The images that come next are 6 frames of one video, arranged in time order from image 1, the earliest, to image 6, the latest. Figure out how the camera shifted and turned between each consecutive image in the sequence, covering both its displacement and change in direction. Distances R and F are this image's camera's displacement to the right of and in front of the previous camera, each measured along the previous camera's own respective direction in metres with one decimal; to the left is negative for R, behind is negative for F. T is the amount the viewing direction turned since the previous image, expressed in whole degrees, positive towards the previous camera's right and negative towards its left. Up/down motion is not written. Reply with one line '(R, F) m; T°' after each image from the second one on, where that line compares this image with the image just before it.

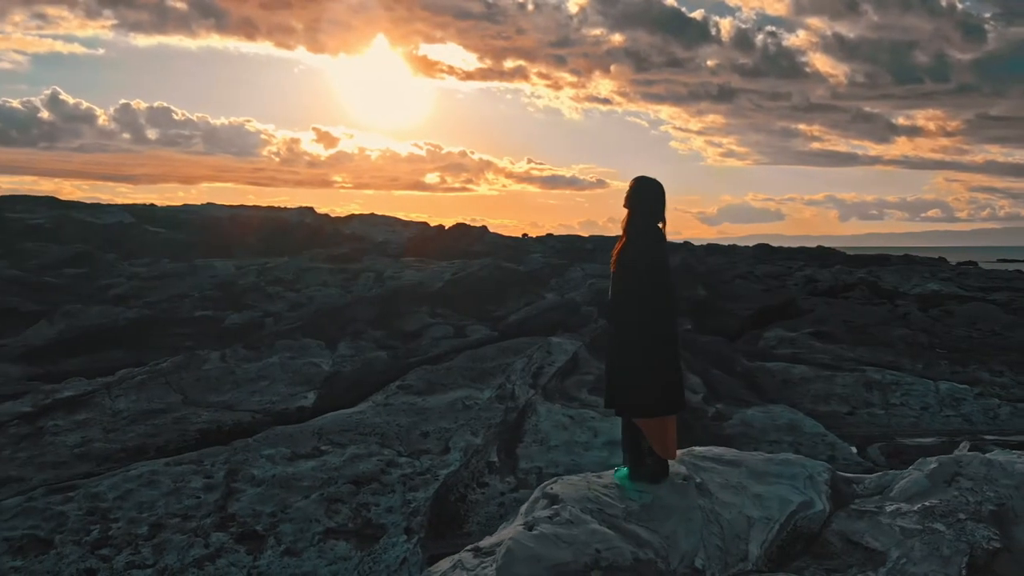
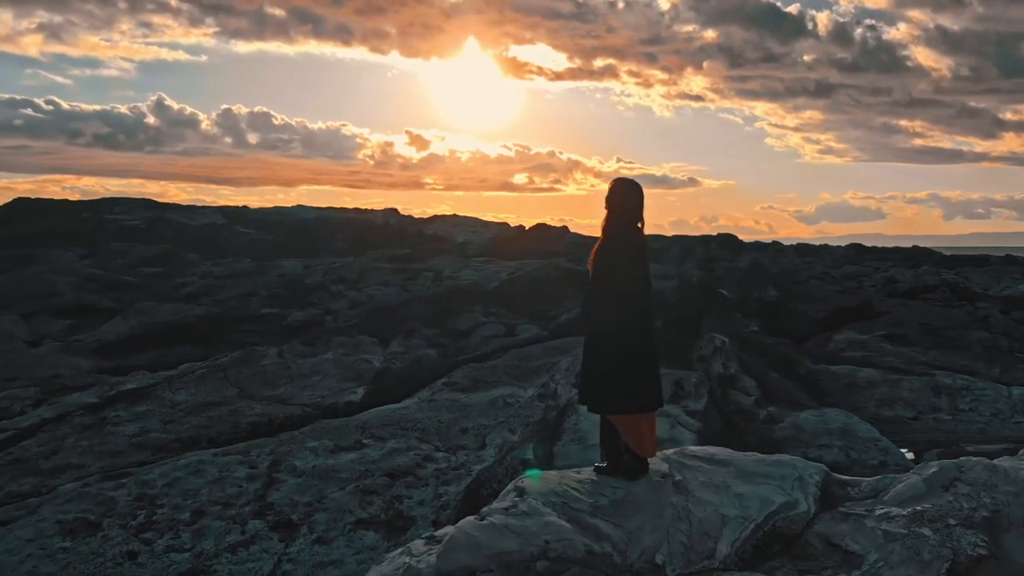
(+0.6, -0.1) m; -5°
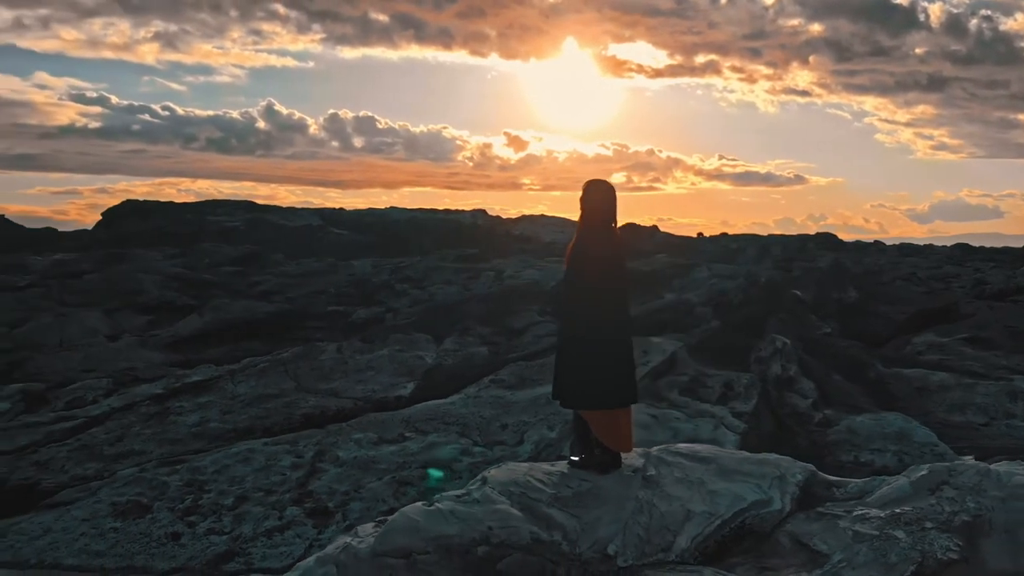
(+0.6, -0.1) m; -6°
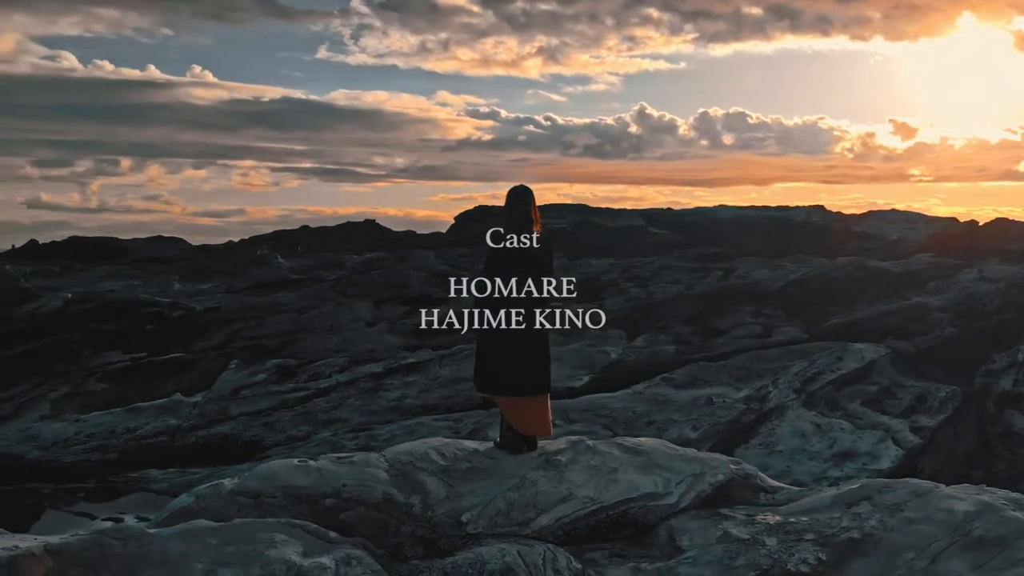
(+2.5, -0.1) m; -22°
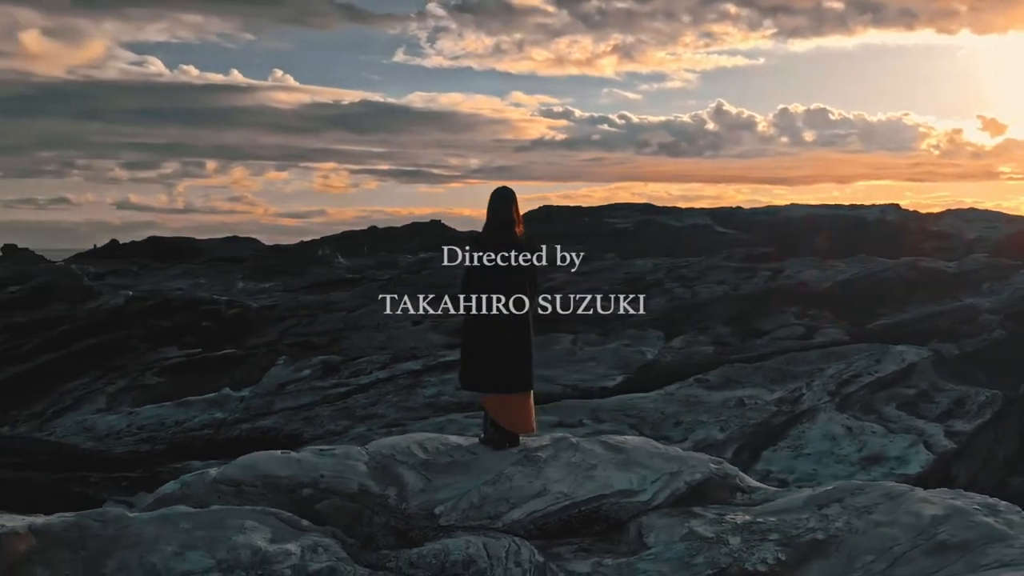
(+0.5, -0.1) m; -5°
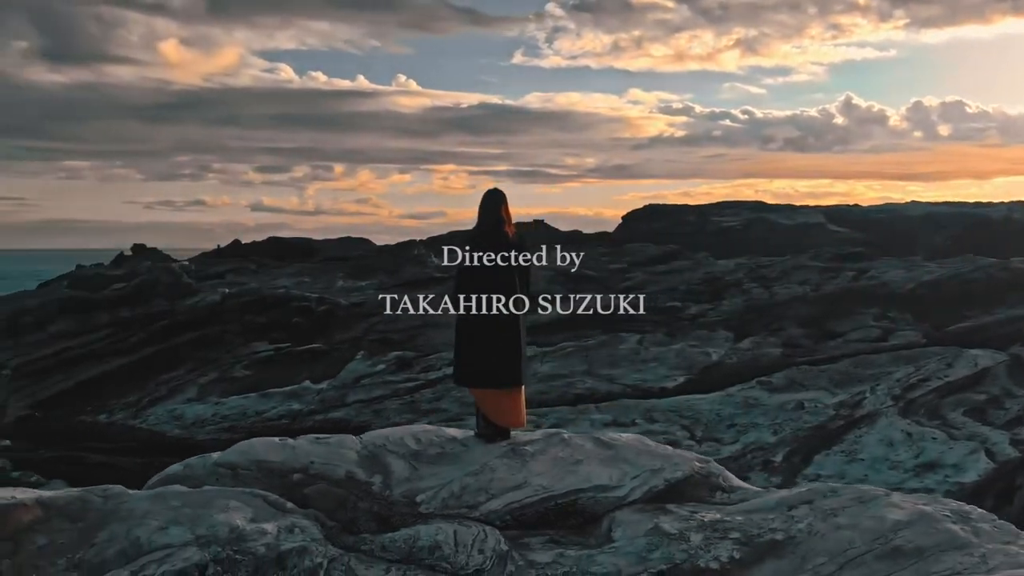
(+0.8, -0.1) m; -7°
